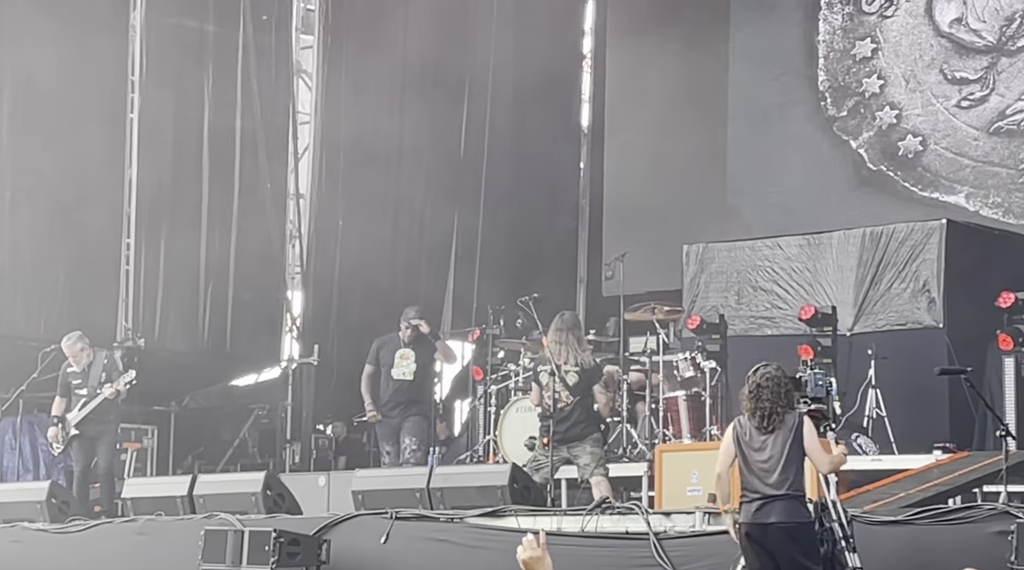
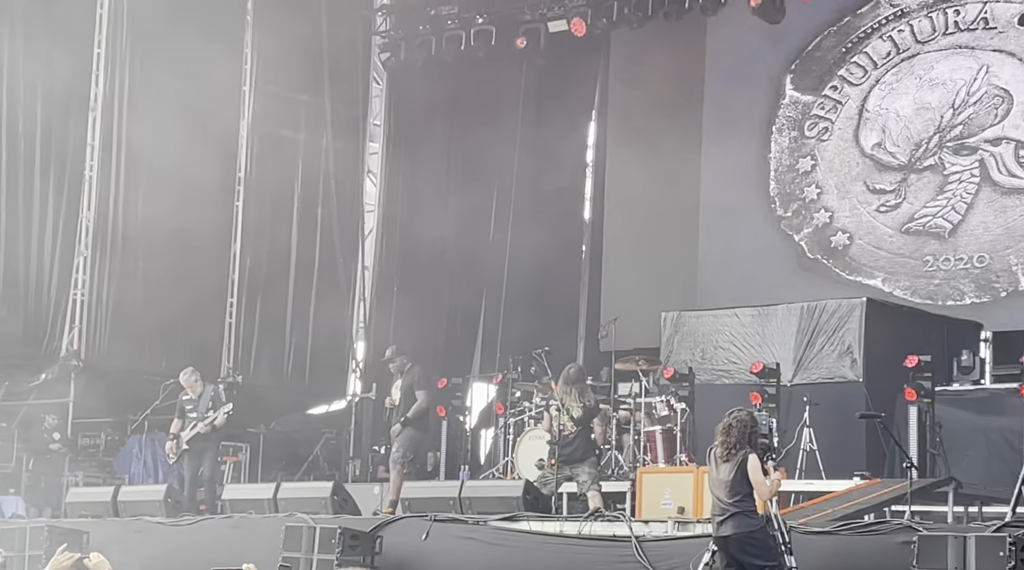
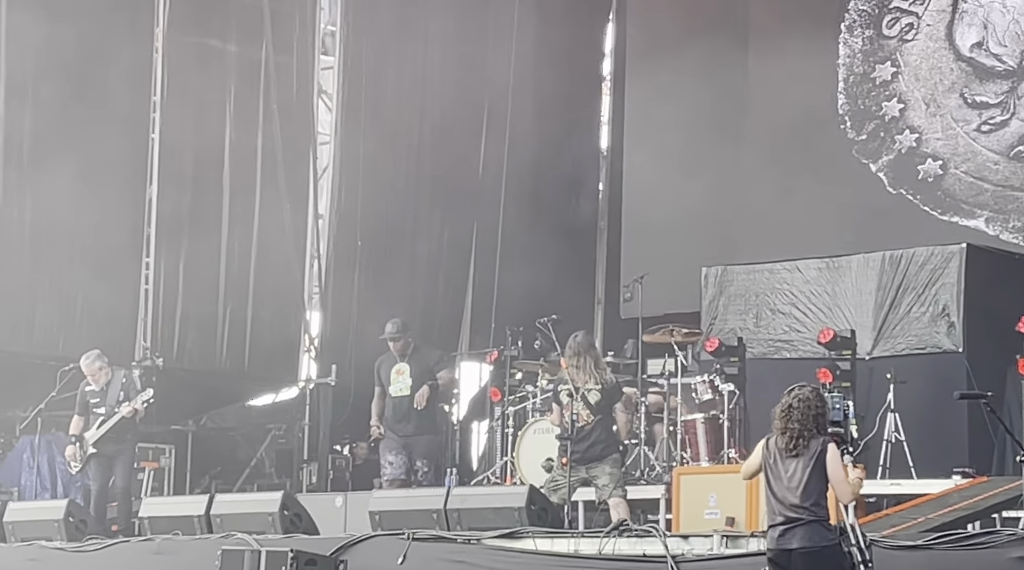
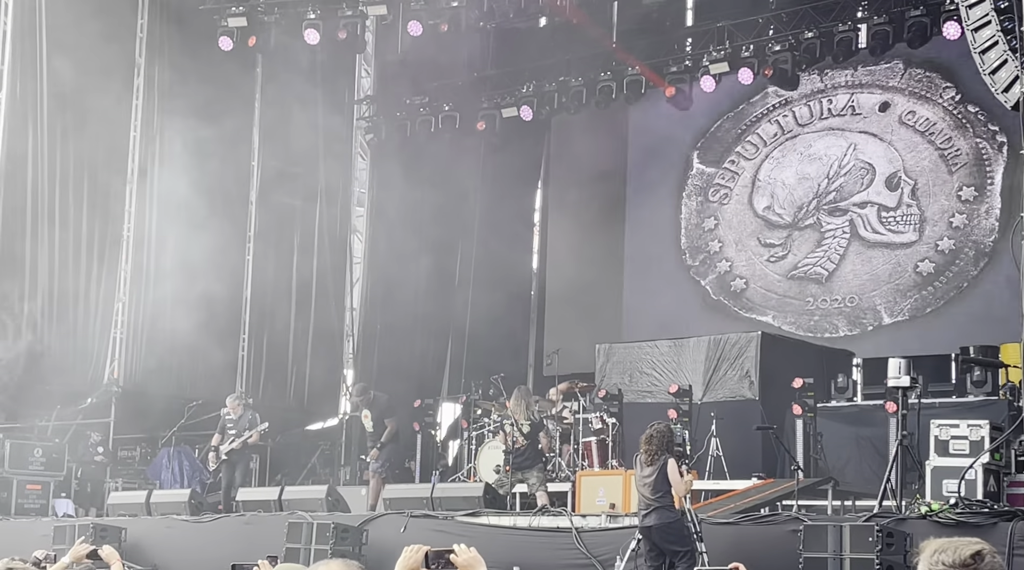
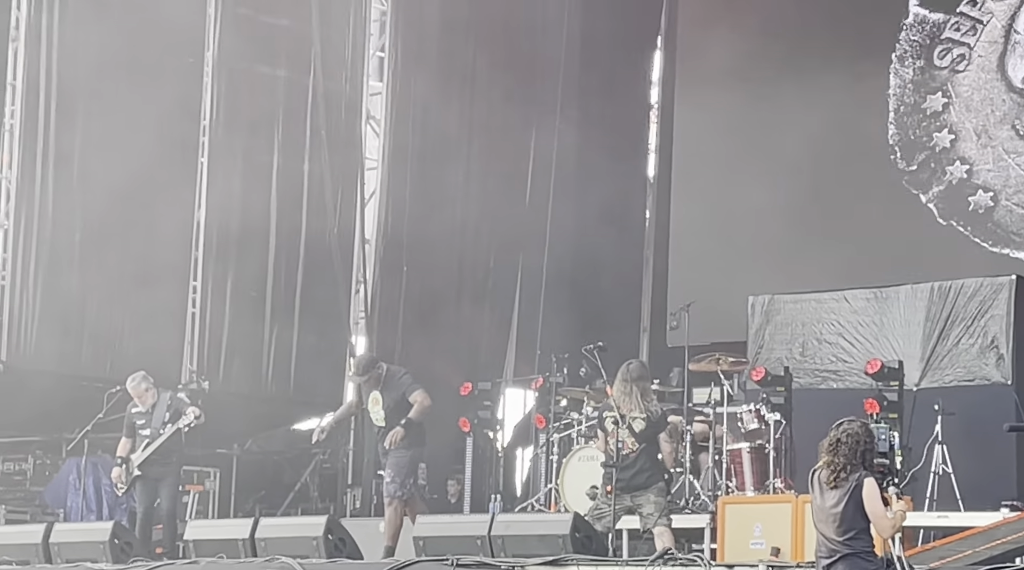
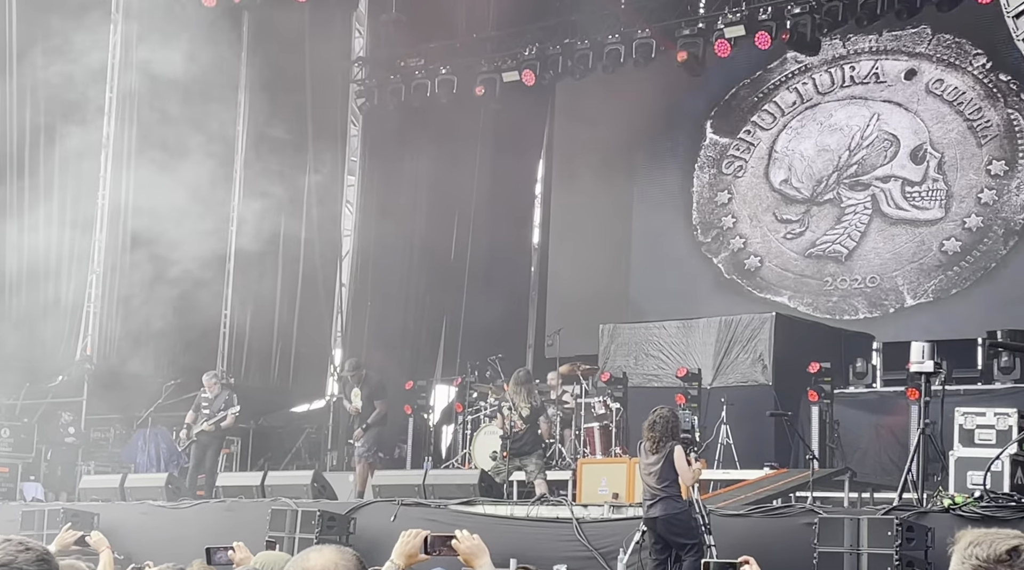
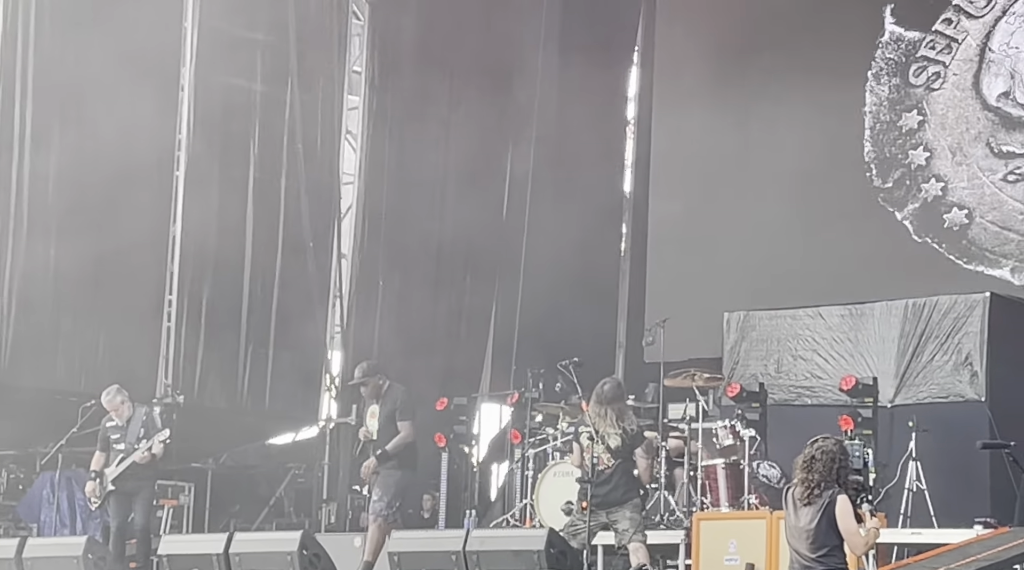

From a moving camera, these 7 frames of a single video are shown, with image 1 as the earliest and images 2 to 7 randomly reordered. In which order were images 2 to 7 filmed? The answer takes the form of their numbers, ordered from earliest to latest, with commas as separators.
3, 5, 7, 2, 6, 4
